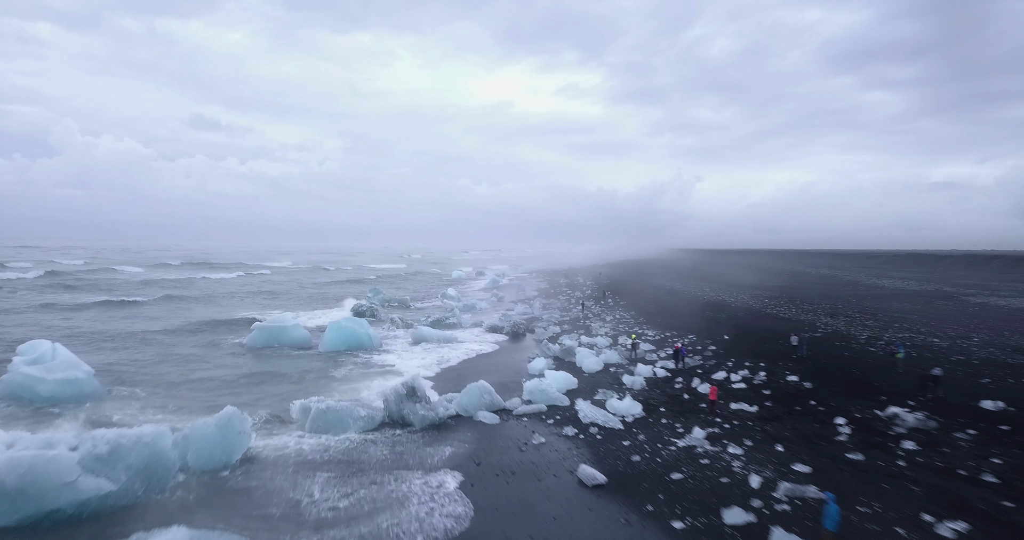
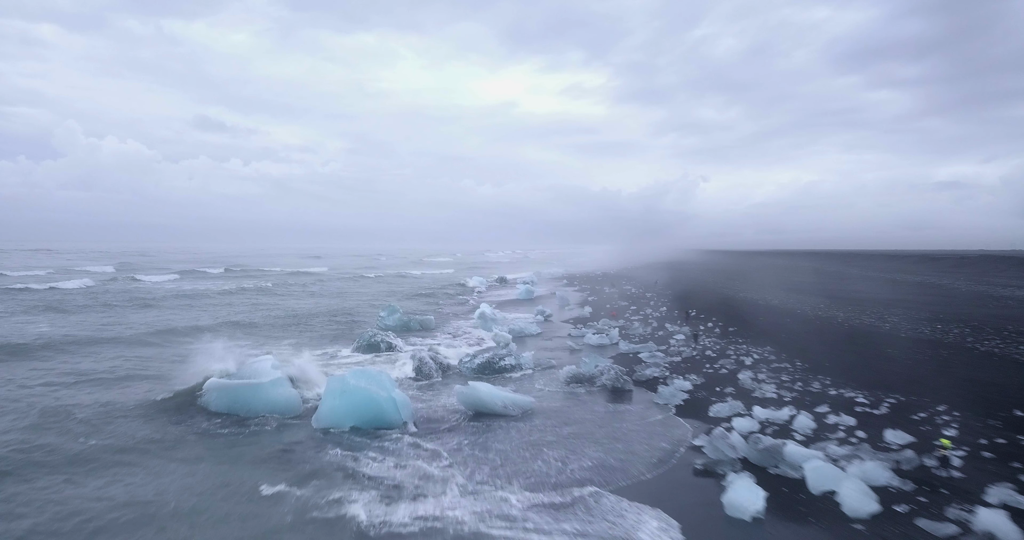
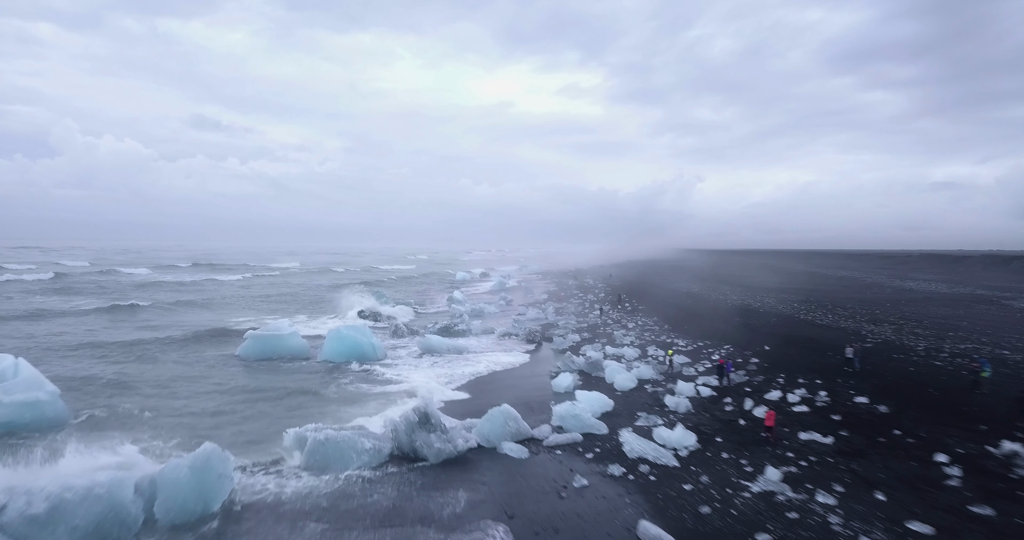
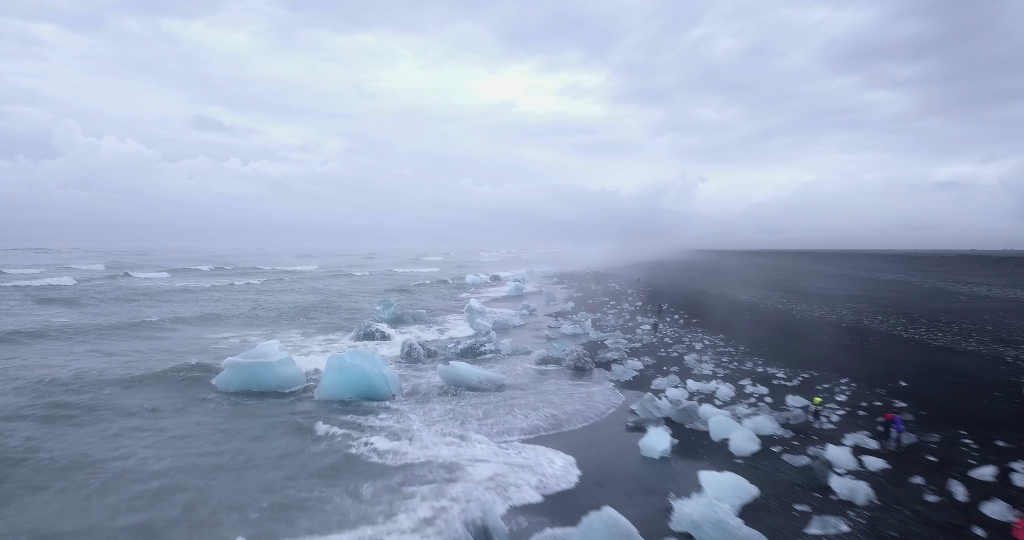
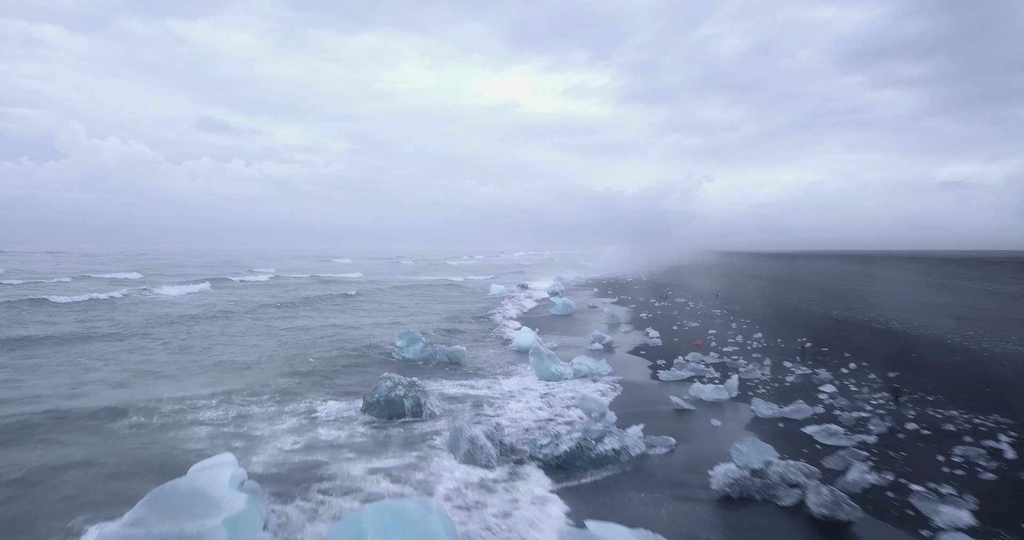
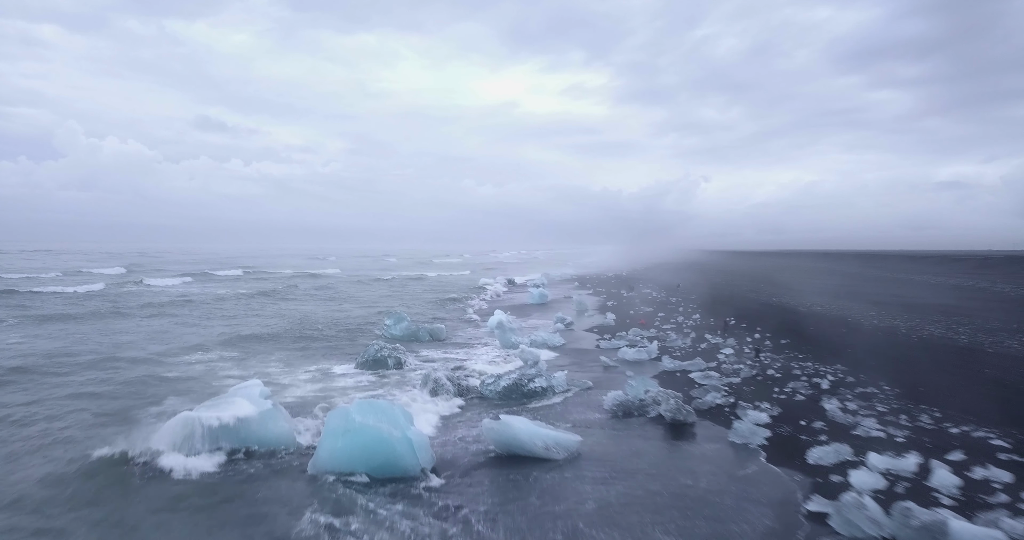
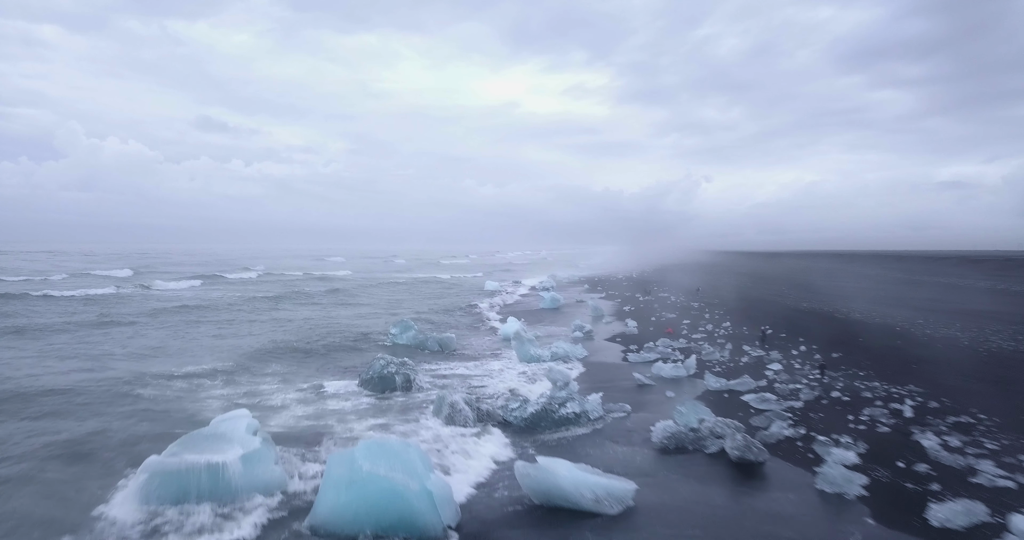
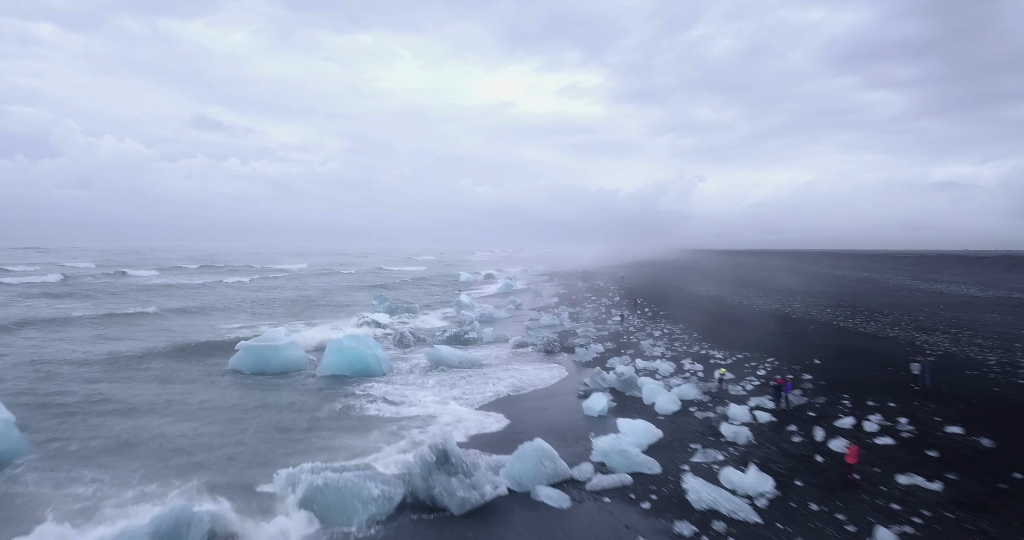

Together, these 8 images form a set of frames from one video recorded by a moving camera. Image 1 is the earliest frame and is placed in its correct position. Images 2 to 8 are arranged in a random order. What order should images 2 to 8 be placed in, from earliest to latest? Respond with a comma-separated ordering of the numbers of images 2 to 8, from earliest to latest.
3, 8, 4, 2, 6, 7, 5
